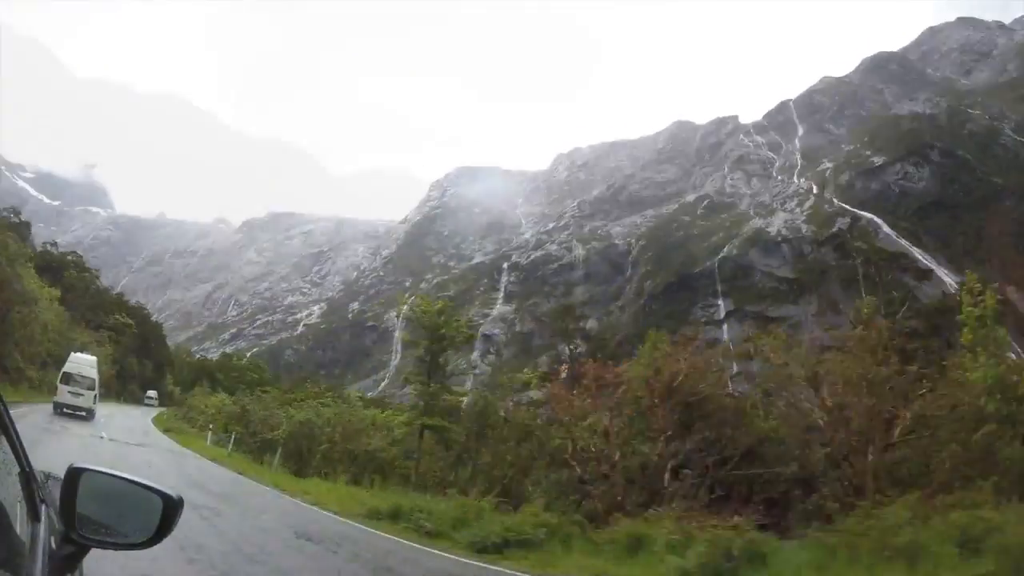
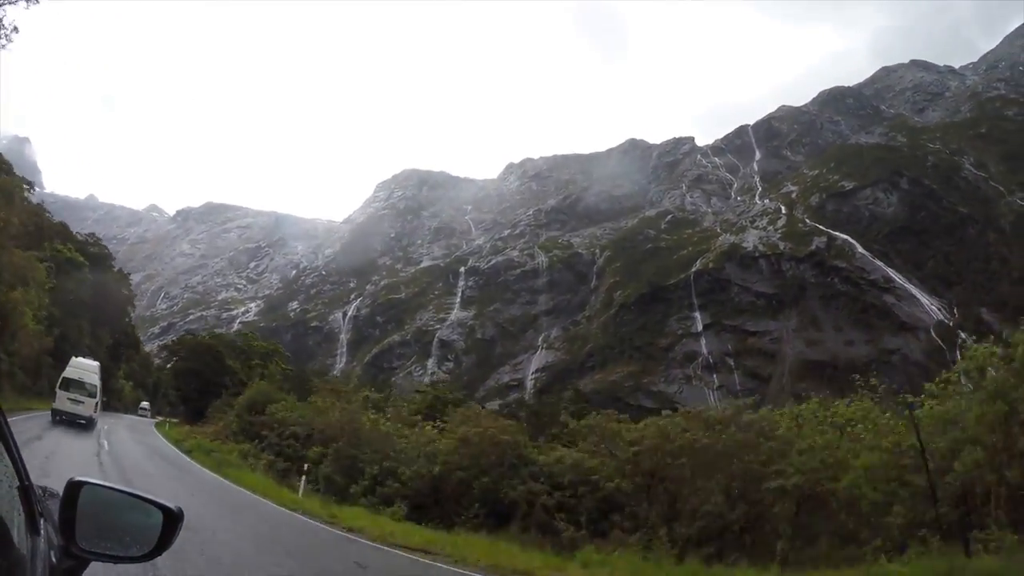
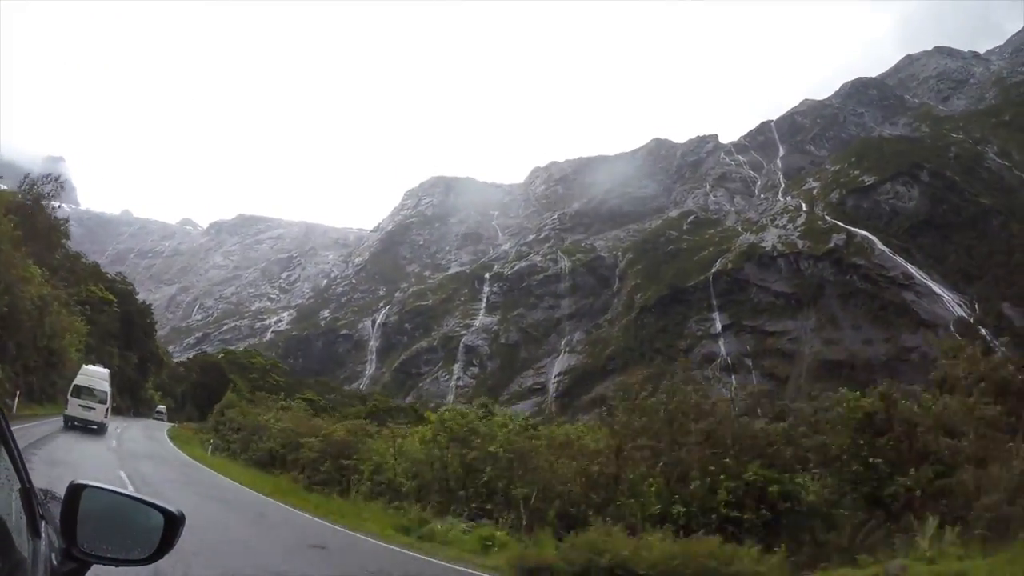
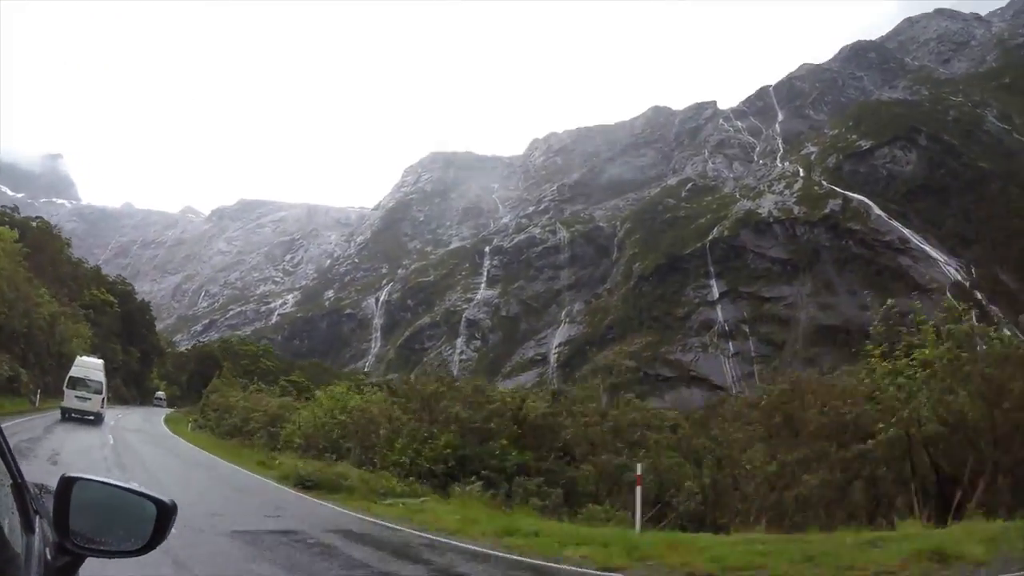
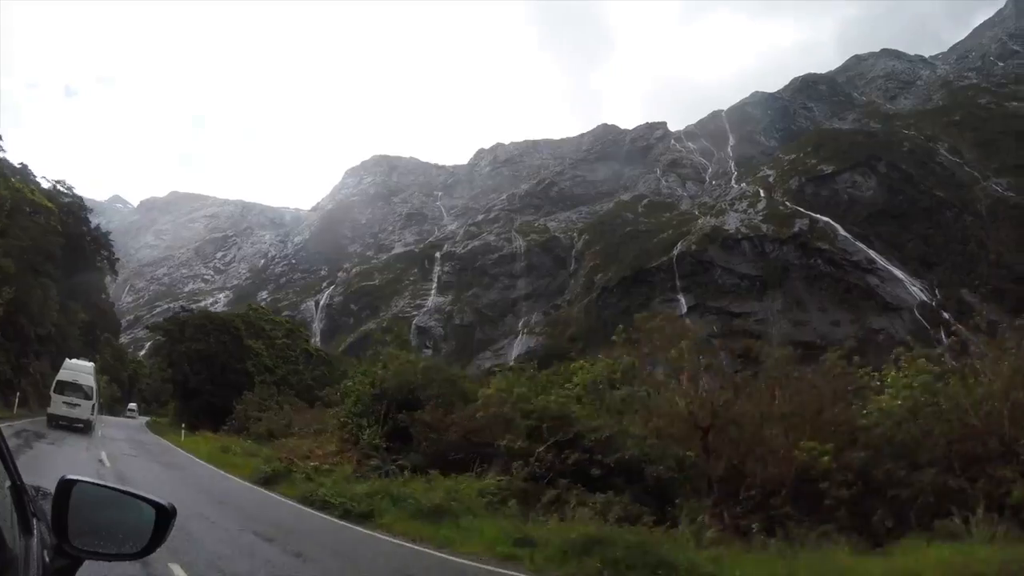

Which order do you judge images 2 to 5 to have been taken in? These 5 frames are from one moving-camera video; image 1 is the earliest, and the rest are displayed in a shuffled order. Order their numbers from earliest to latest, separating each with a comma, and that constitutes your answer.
4, 3, 2, 5
